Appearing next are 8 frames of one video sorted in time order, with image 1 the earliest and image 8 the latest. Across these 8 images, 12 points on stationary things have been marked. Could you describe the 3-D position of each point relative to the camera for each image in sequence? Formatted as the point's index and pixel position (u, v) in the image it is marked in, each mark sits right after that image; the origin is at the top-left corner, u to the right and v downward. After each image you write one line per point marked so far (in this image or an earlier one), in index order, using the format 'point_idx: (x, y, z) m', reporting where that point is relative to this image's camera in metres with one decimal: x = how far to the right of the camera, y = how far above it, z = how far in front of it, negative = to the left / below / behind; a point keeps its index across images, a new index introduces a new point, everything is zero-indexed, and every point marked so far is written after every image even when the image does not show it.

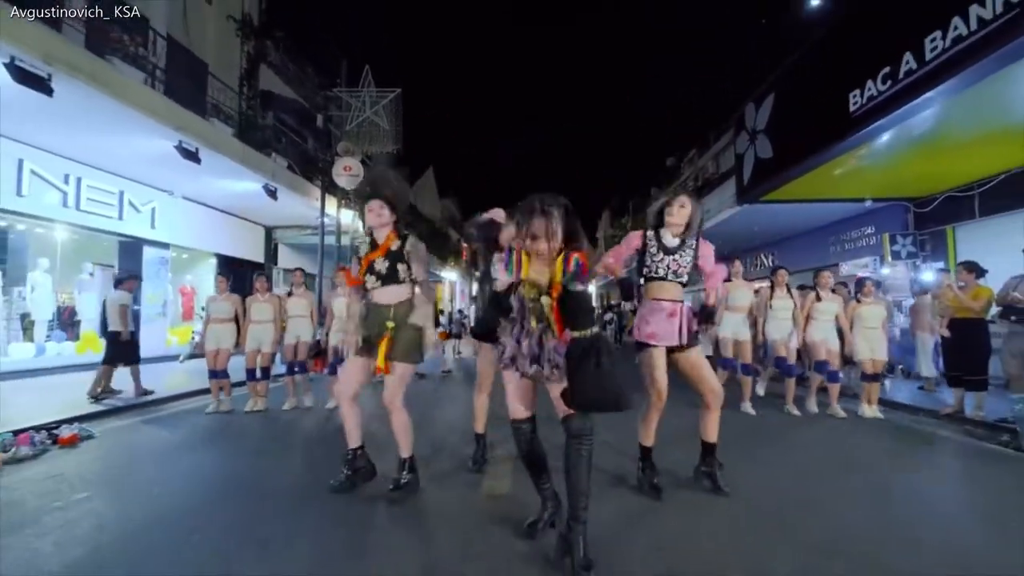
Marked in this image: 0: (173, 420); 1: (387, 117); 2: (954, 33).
0: (-5.3, -2.1, +7.2) m
1: (-5.0, +6.8, +18.2) m
2: (+6.6, +3.8, +6.8) m
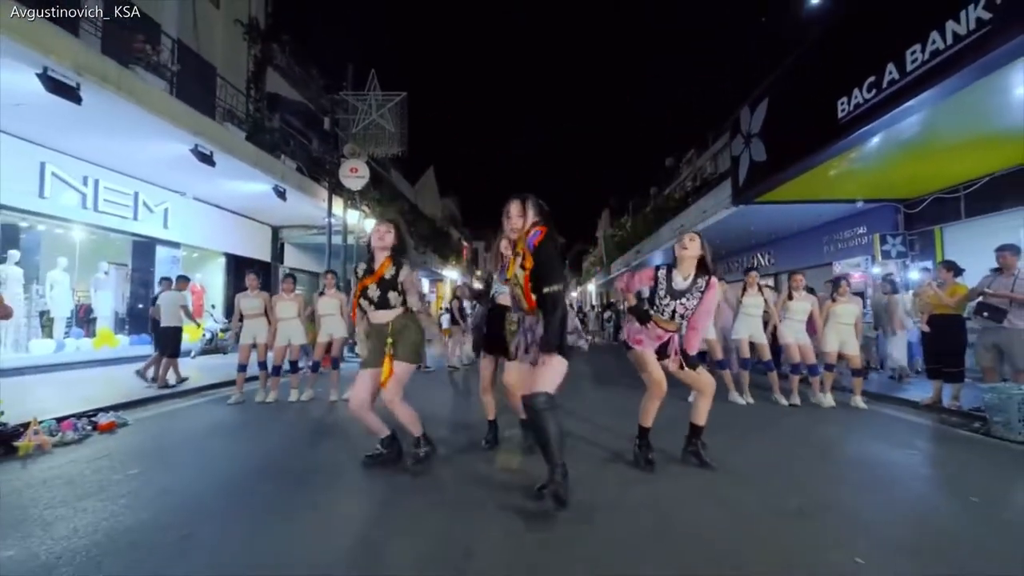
0: (-5.3, -2.0, +7.6) m
1: (-4.9, +6.9, +18.6) m
2: (+6.7, +3.9, +7.3) m
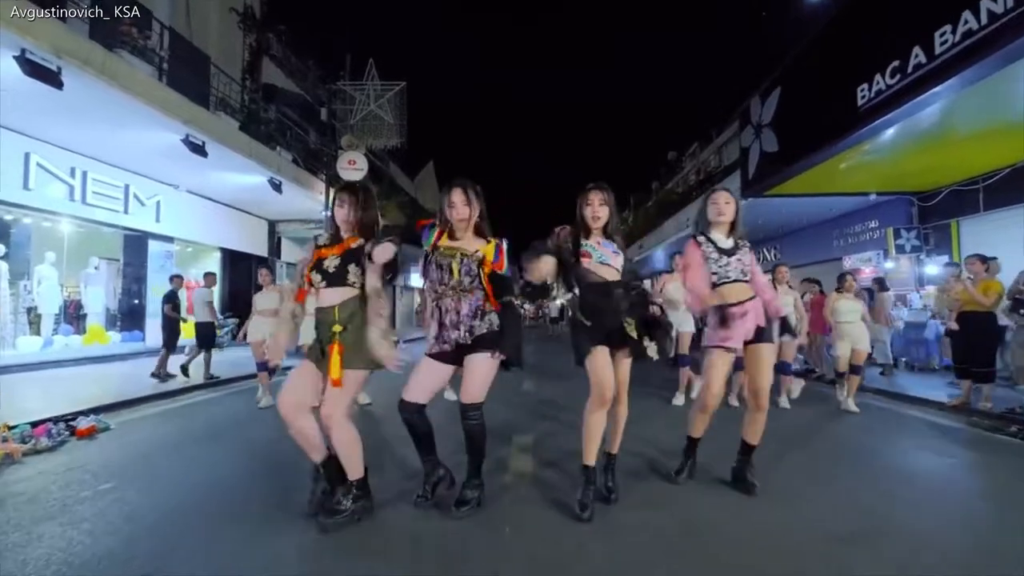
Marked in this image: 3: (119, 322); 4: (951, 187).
0: (-5.2, -2.0, +7.3) m
1: (-4.8, +7.1, +18.2) m
2: (+6.8, +3.9, +6.8) m
3: (-12.2, -1.1, +14.2) m
4: (+11.8, +2.7, +12.3) m
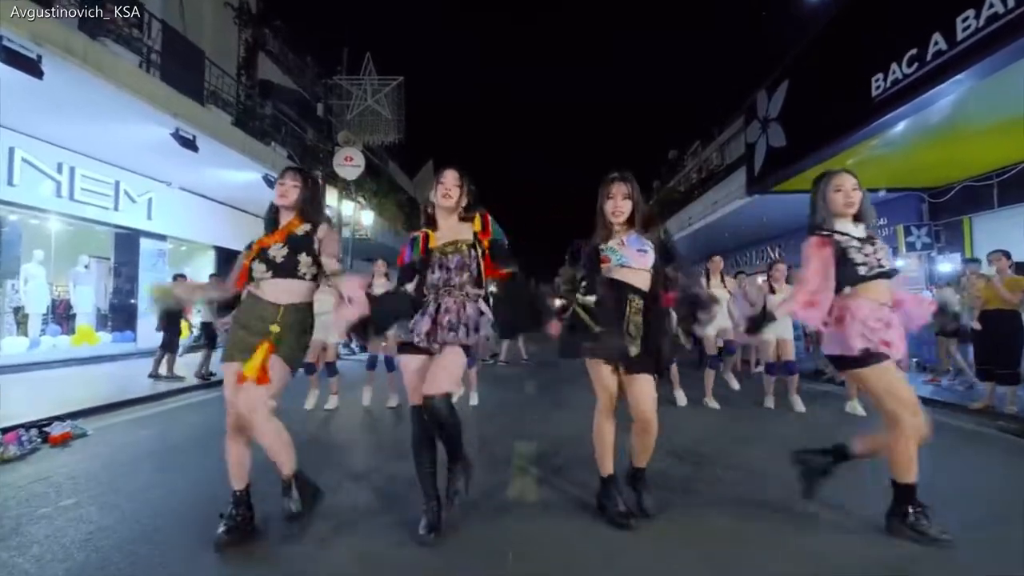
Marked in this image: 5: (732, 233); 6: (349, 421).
0: (-5.2, -1.9, +6.9) m
1: (-4.8, +7.1, +17.8) m
2: (+6.8, +4.0, +6.5) m
3: (-12.2, -1.0, +13.9) m
4: (+11.9, +2.8, +11.9) m
5: (+9.4, +2.4, +19.4) m
6: (-2.3, -1.9, +6.4) m
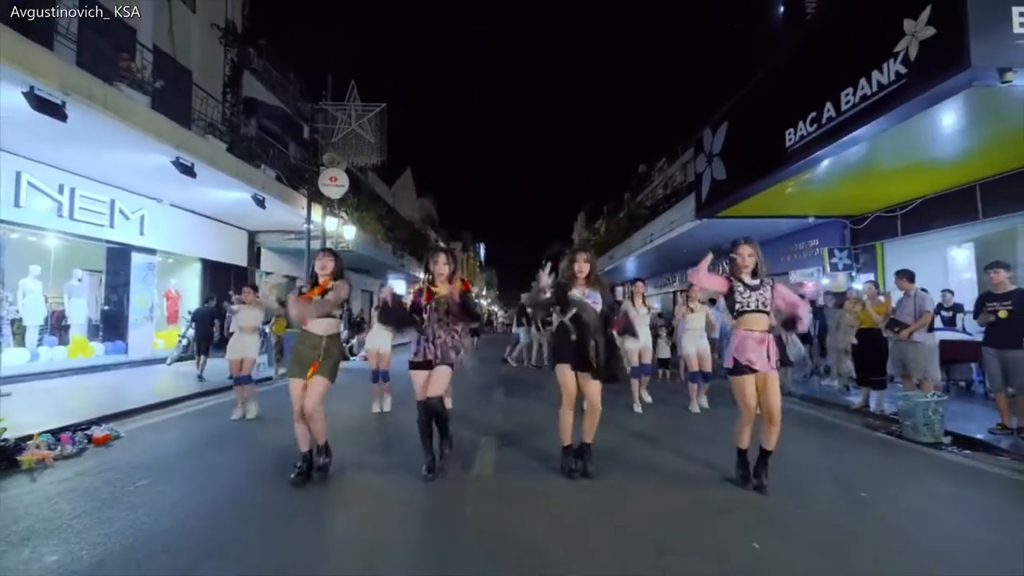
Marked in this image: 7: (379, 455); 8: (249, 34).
0: (-5.7, -2.3, +7.9) m
1: (-5.9, +6.7, +18.9) m
2: (+6.3, +3.5, +8.2) m
3: (-13.1, -1.4, +14.5) m
4: (+11.1, +2.3, +13.8) m
5: (+8.3, +1.8, +21.1) m
6: (-2.8, -2.2, +7.5) m
7: (-1.6, -2.1, +5.6) m
8: (-11.5, +11.1, +20.0) m
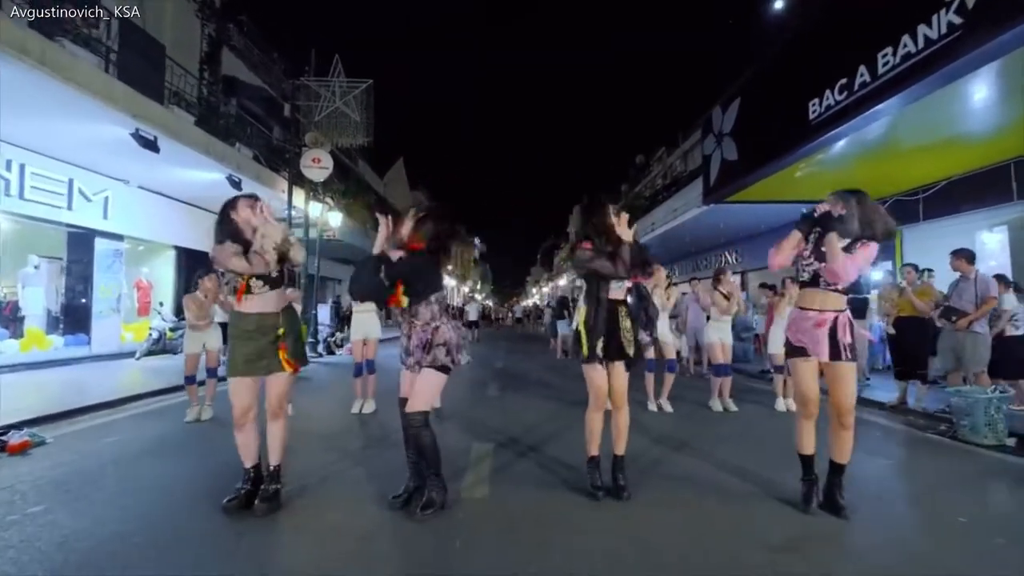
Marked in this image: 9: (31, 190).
0: (-5.8, -2.0, +6.9) m
1: (-6.0, +7.0, +17.8) m
2: (+6.3, +3.8, +7.3) m
3: (-13.2, -1.1, +13.4) m
4: (+10.9, +2.6, +13.0) m
5: (+8.1, +2.2, +20.2) m
6: (-2.9, -2.0, +6.6) m
7: (-1.6, -1.9, +4.6) m
8: (-11.7, +11.5, +18.7) m
9: (-11.8, +2.4, +11.2) m
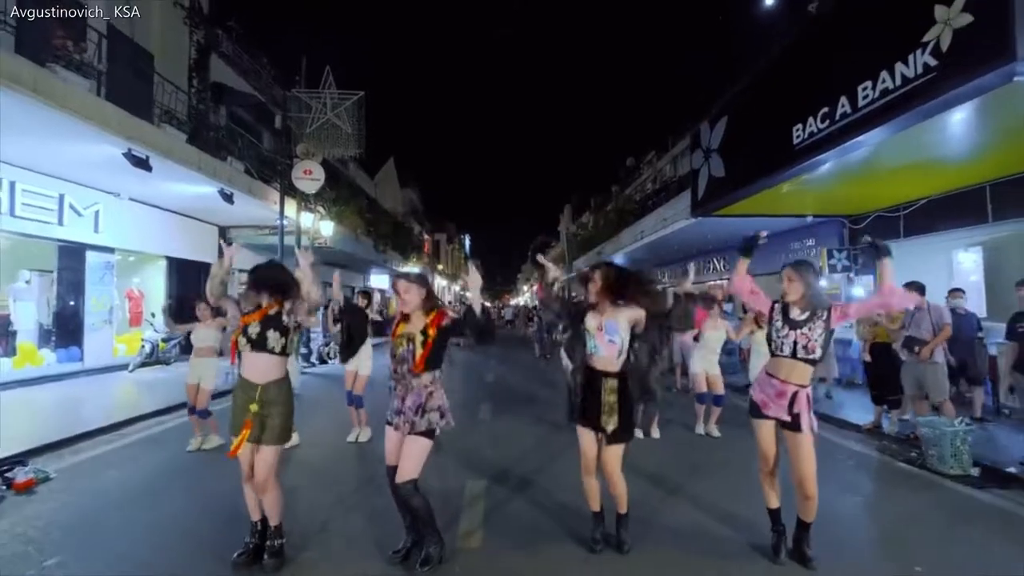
0: (-5.9, -2.5, +7.0) m
1: (-6.4, +6.7, +17.8) m
2: (+6.1, +3.4, +7.5) m
3: (-13.5, -1.5, +13.4) m
4: (+10.7, +2.2, +13.3) m
5: (+7.7, +1.9, +20.6) m
6: (-3.0, -2.4, +6.7) m
7: (-1.7, -2.4, +4.8) m
8: (-12.1, +11.2, +18.6) m
9: (-12.0, +2.0, +11.2) m
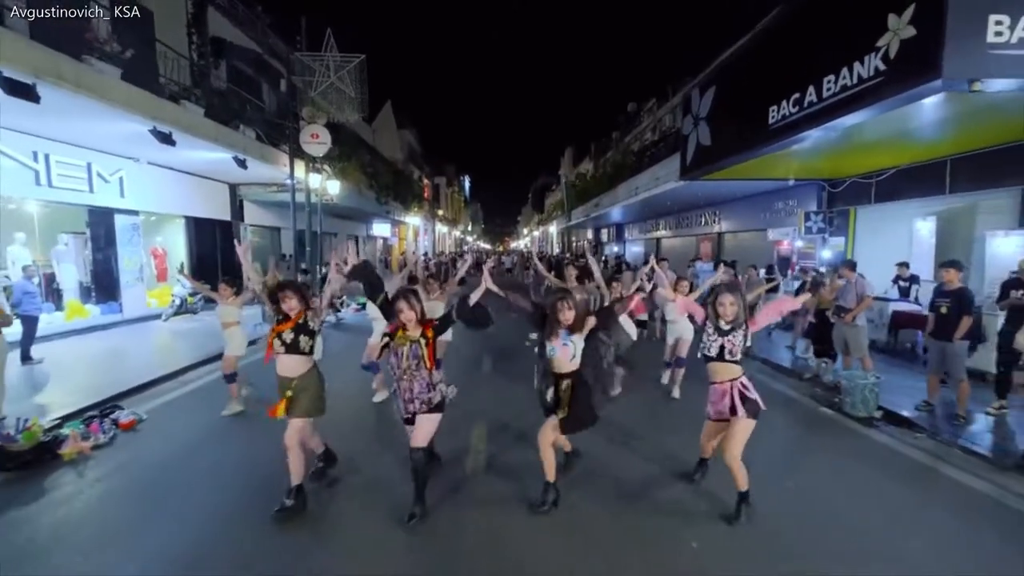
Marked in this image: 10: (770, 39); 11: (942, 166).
0: (-6.0, -2.0, +8.6) m
1: (-6.4, +8.4, +18.1) m
2: (+6.1, +3.8, +8.3) m
3: (-13.5, -0.2, +14.7) m
4: (+10.6, +3.4, +14.2) m
5: (+7.6, +4.0, +21.4) m
6: (-3.0, -2.0, +8.3) m
7: (-1.8, -2.2, +6.3) m
8: (-12.1, +13.0, +18.3) m
9: (-12.1, +2.9, +12.1) m
10: (+6.1, +5.8, +10.7) m
11: (+10.8, +3.1, +11.5) m
